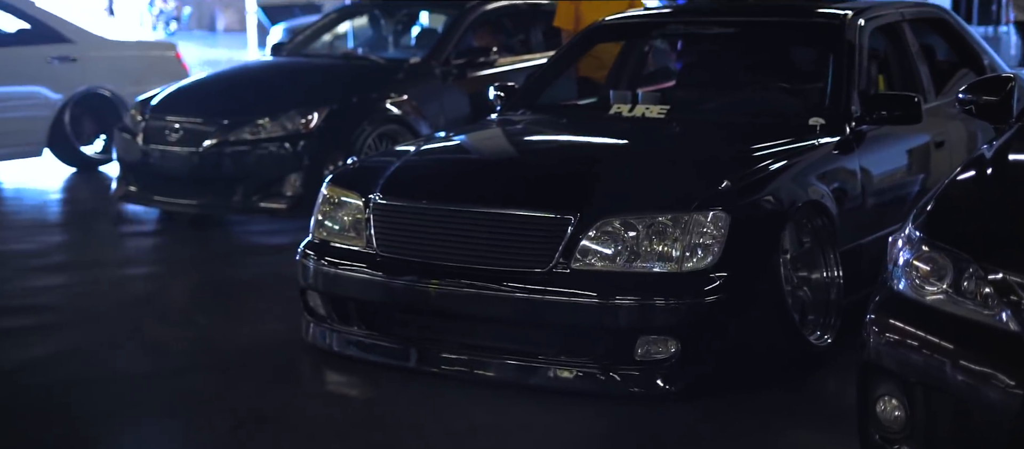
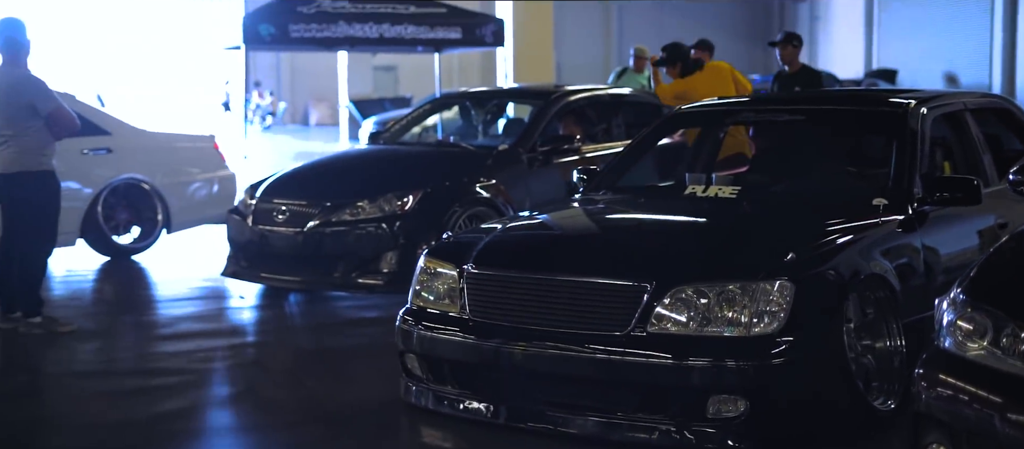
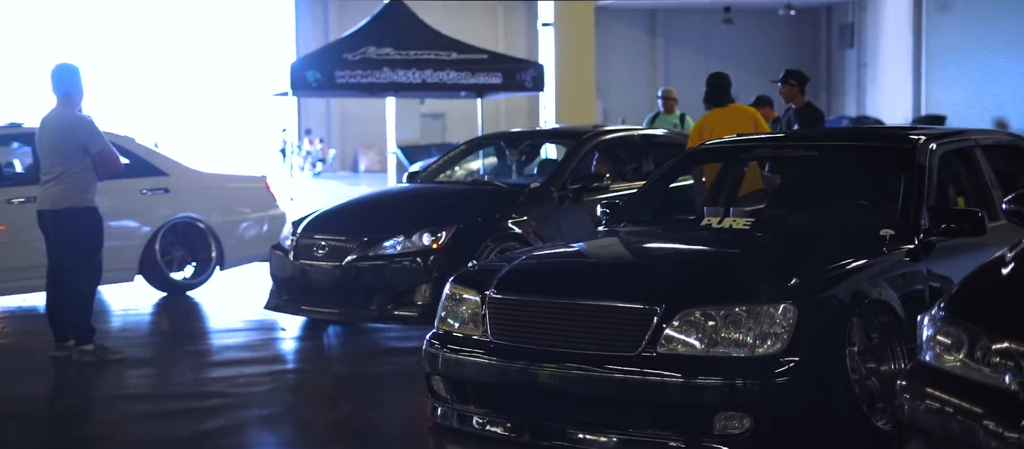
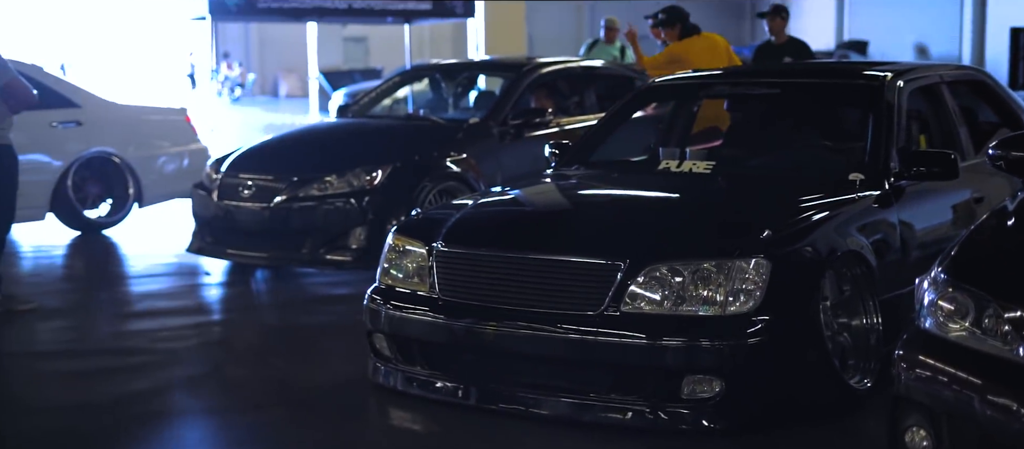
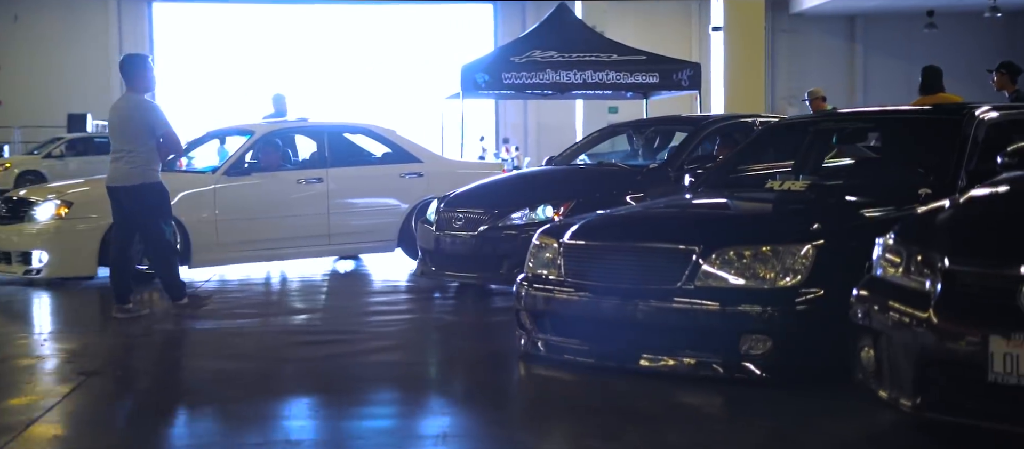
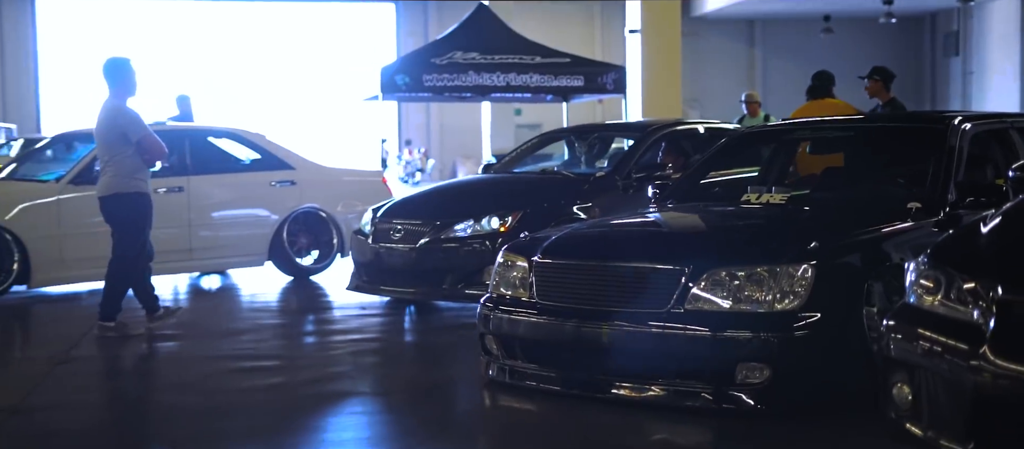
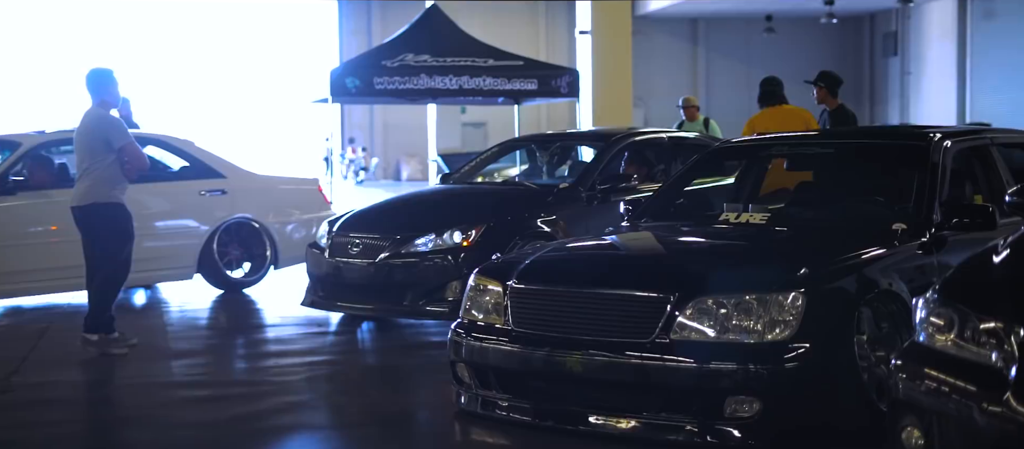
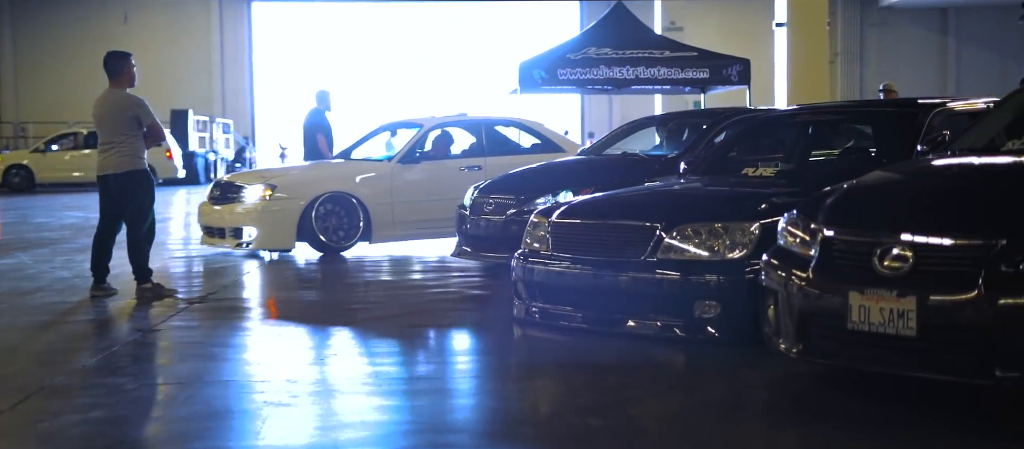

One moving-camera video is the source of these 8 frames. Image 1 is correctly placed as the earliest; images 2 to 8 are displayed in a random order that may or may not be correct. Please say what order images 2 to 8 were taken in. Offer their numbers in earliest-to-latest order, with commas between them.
4, 2, 3, 7, 6, 5, 8
